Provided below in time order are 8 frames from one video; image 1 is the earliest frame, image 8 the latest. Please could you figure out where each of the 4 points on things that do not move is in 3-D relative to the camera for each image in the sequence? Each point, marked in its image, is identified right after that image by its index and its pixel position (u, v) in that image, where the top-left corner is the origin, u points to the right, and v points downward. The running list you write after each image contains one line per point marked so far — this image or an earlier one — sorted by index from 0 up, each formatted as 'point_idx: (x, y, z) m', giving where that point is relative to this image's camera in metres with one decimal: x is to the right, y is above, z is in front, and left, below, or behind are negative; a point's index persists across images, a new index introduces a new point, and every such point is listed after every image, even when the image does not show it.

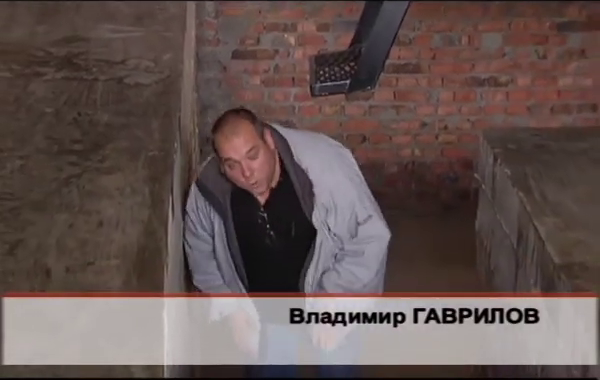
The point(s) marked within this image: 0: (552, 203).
0: (+0.6, 0.0, +2.5) m
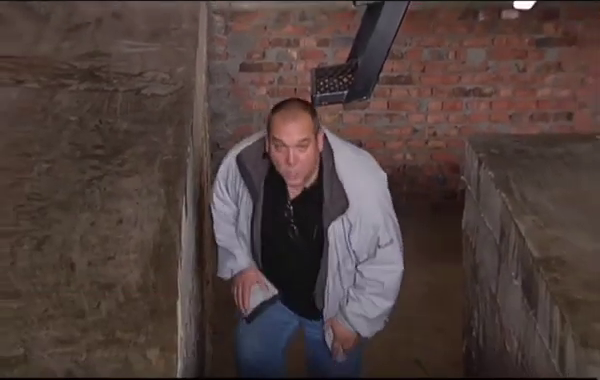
0: (+0.6, 0.0, +2.7) m
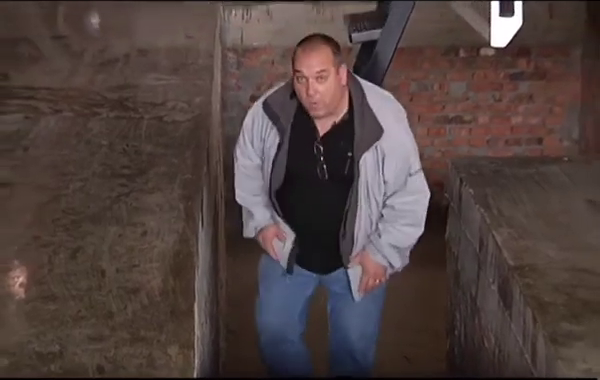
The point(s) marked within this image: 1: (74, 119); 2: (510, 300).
0: (+0.6, -0.1, +3.1) m
1: (-0.8, +0.3, +3.6) m
2: (+0.6, -0.3, +2.9) m
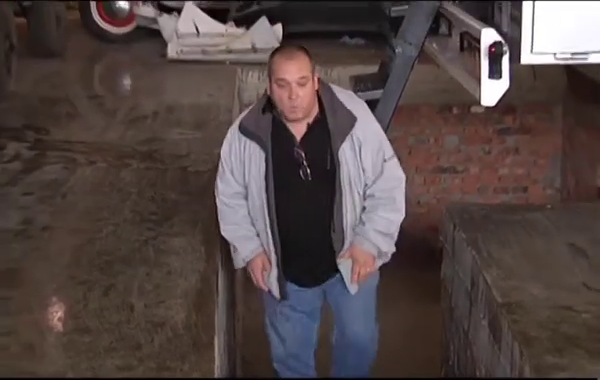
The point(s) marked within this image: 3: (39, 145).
0: (+0.7, -0.2, +3.4) m
1: (-0.8, +0.1, +4.0) m
2: (+0.6, -0.5, +3.2) m
3: (-1.2, +0.2, +4.5) m
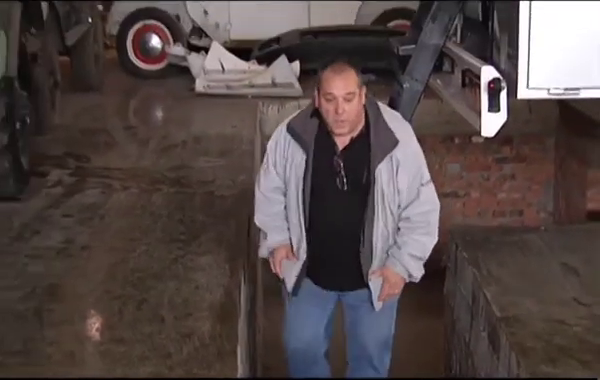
0: (+0.7, -0.3, +3.8) m
1: (-0.7, 0.0, +4.4) m
2: (+0.7, -0.5, +3.5) m
3: (-1.1, +0.1, +4.9) m
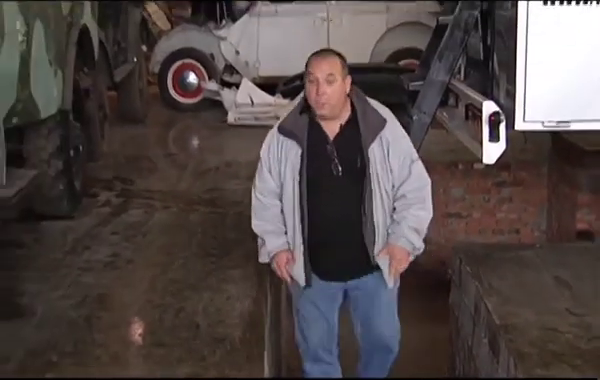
0: (+0.8, -0.4, +4.2) m
1: (-0.6, -0.1, +4.8) m
2: (+0.8, -0.6, +3.9) m
3: (-0.9, 0.0, +5.4) m
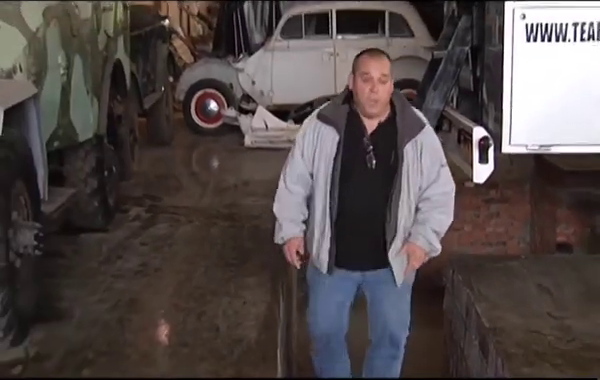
0: (+0.9, -0.5, +4.7) m
1: (-0.5, -0.2, +5.4) m
2: (+0.8, -0.7, +4.4) m
3: (-0.9, -0.1, +5.9) m
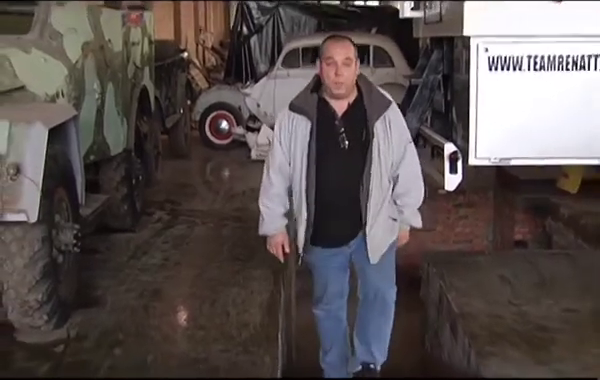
0: (+0.8, -0.5, +5.5) m
1: (-0.5, -0.2, +6.2) m
2: (+0.8, -0.7, +5.3) m
3: (-0.9, -0.2, +6.8) m
